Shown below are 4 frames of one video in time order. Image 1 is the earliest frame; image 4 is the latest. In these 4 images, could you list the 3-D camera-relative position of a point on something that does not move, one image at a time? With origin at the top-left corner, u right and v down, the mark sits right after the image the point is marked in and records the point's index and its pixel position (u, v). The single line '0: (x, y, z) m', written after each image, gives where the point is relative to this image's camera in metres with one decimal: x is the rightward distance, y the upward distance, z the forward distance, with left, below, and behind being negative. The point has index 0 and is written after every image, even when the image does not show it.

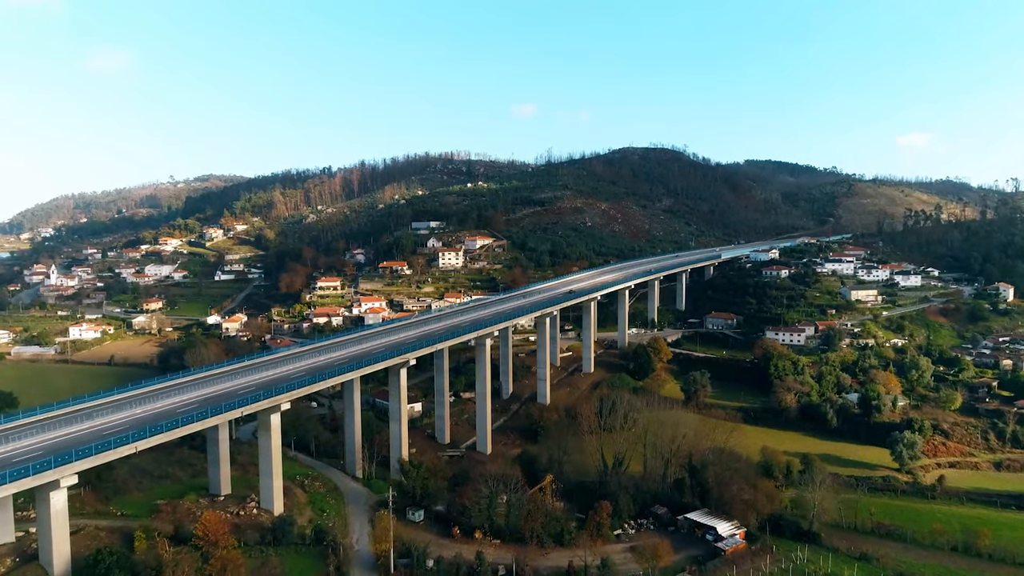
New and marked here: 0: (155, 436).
0: (-10.5, -4.3, +17.6) m
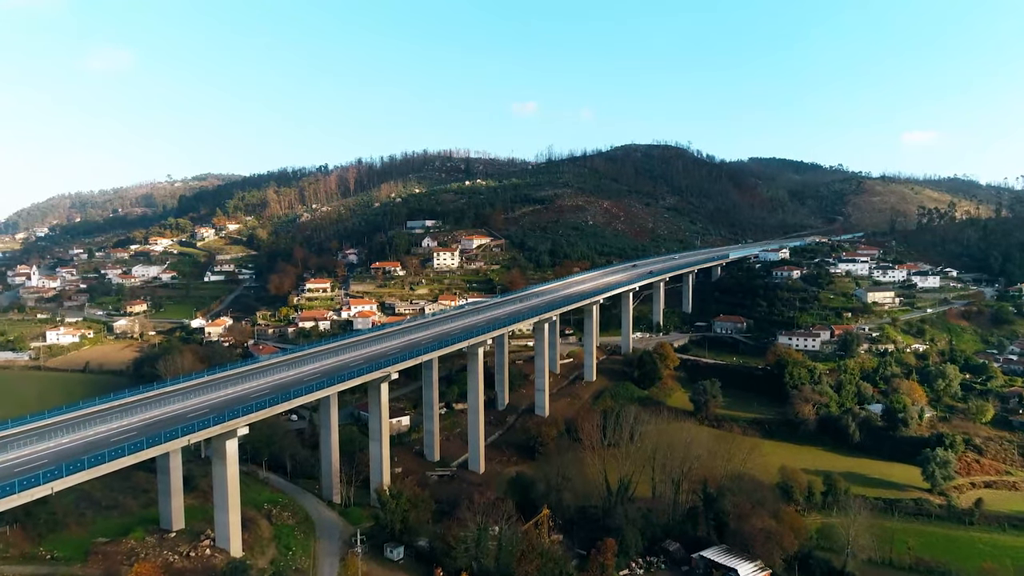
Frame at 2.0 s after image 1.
0: (-10.8, -4.6, +14.9) m
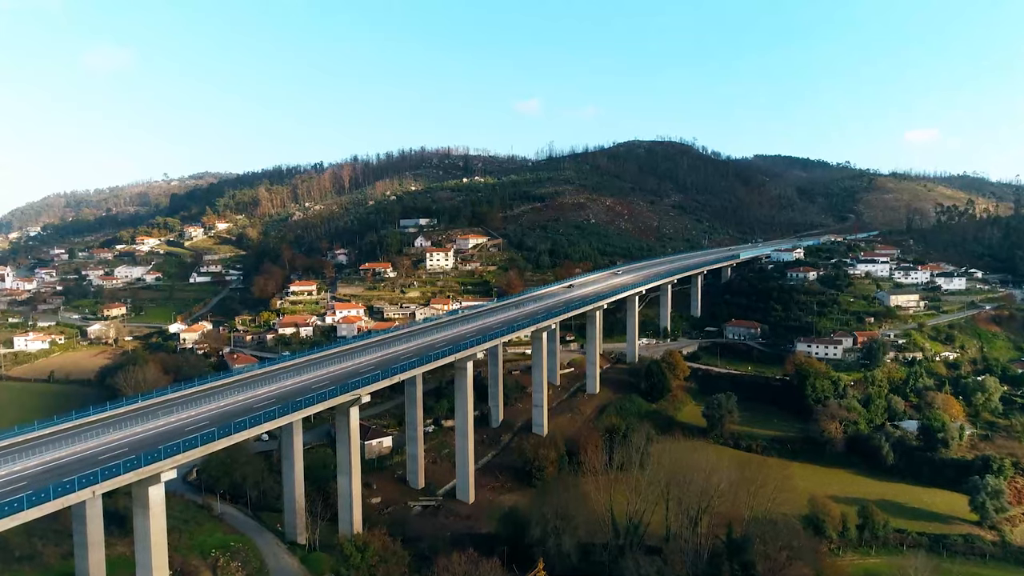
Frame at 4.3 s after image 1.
0: (-11.1, -4.9, +11.5) m
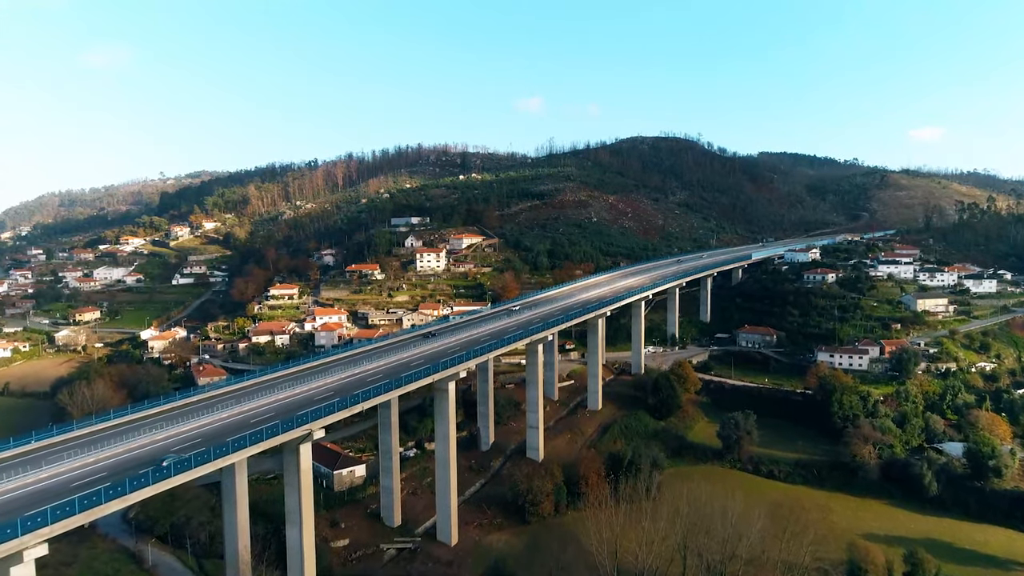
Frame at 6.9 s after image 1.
0: (-11.6, -5.2, +7.8) m
